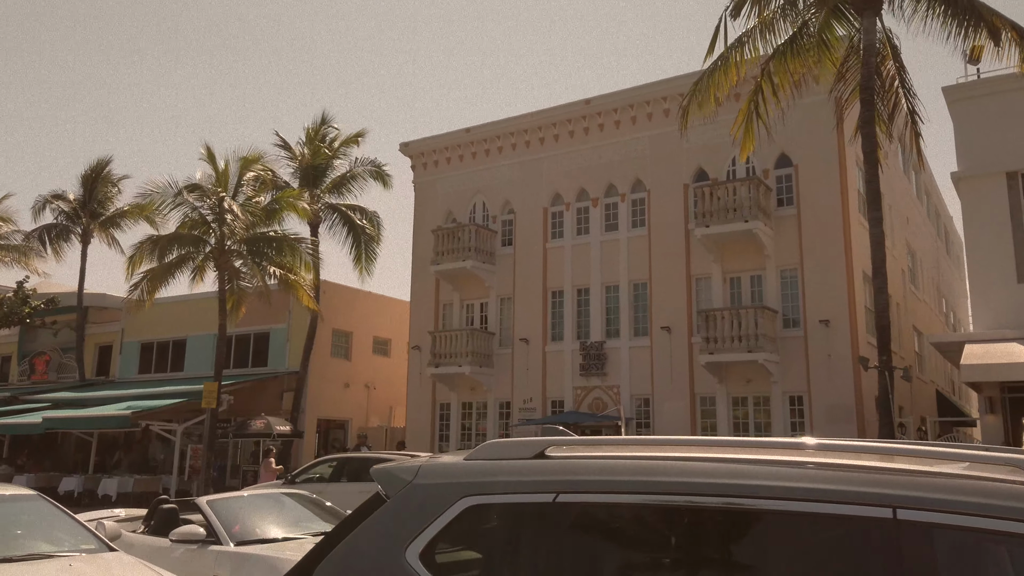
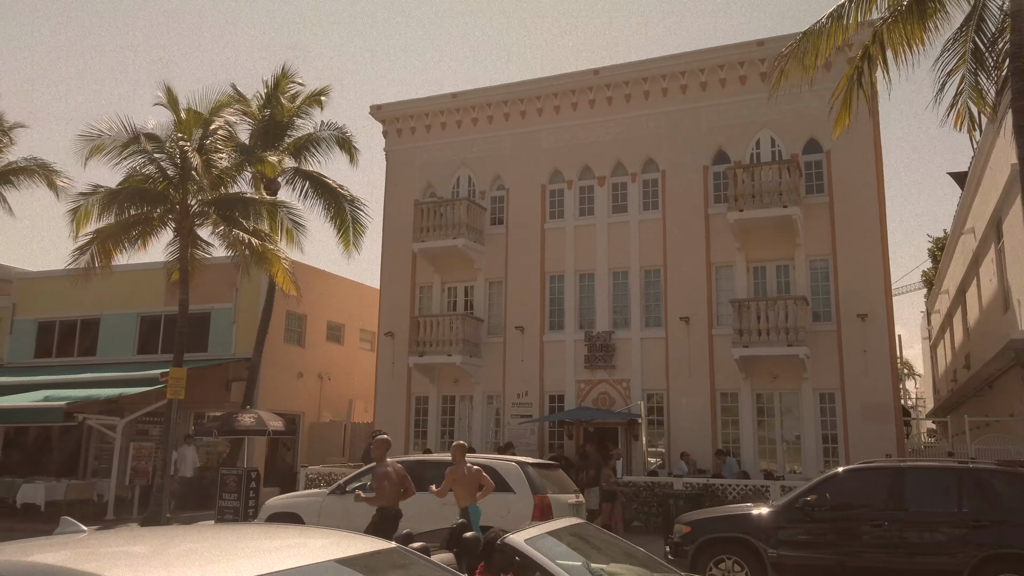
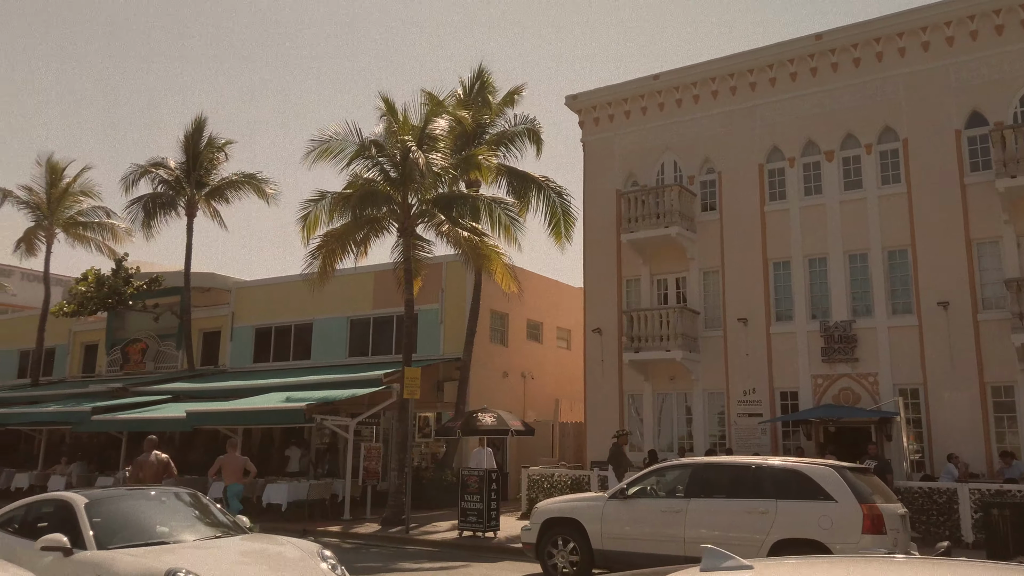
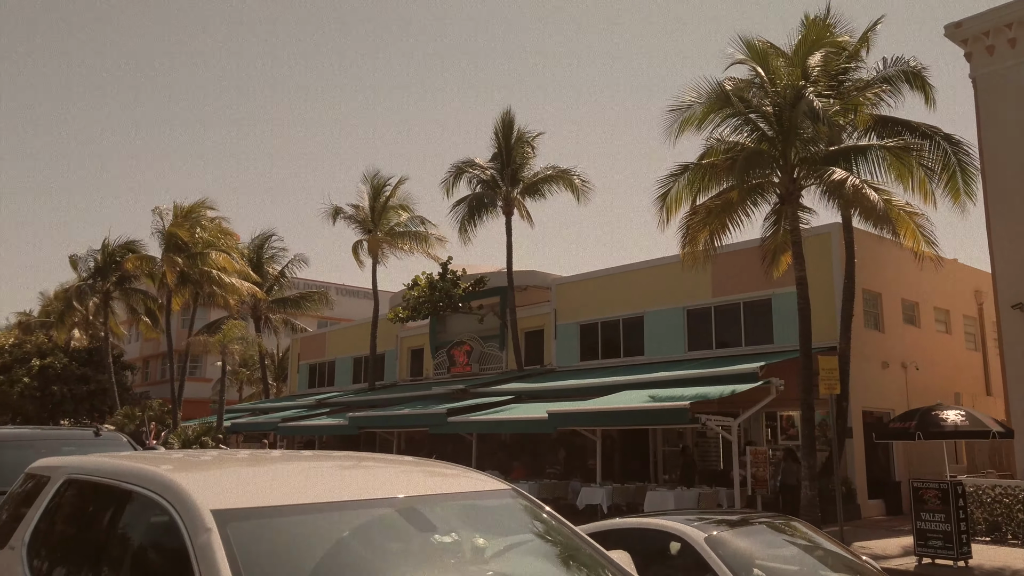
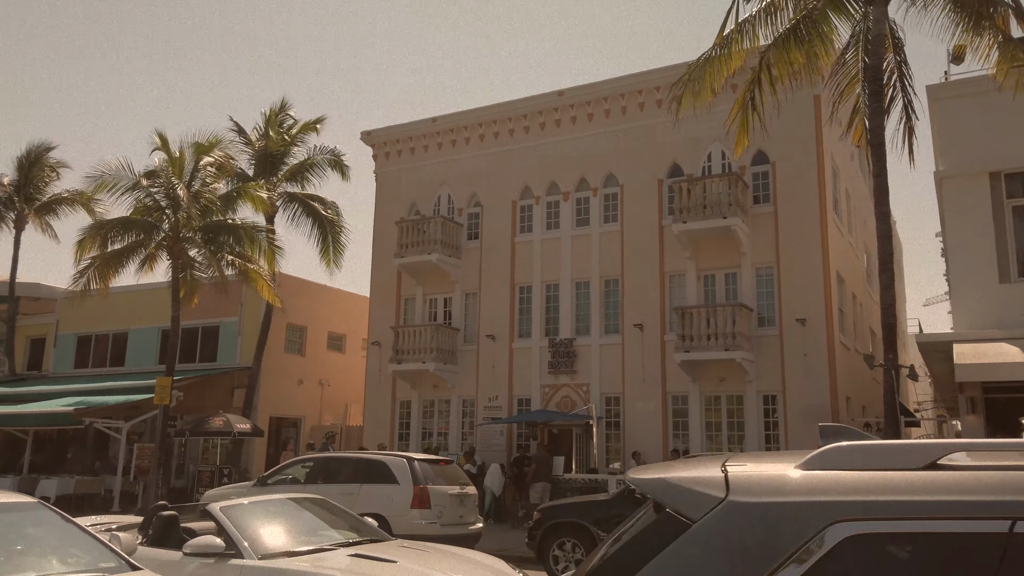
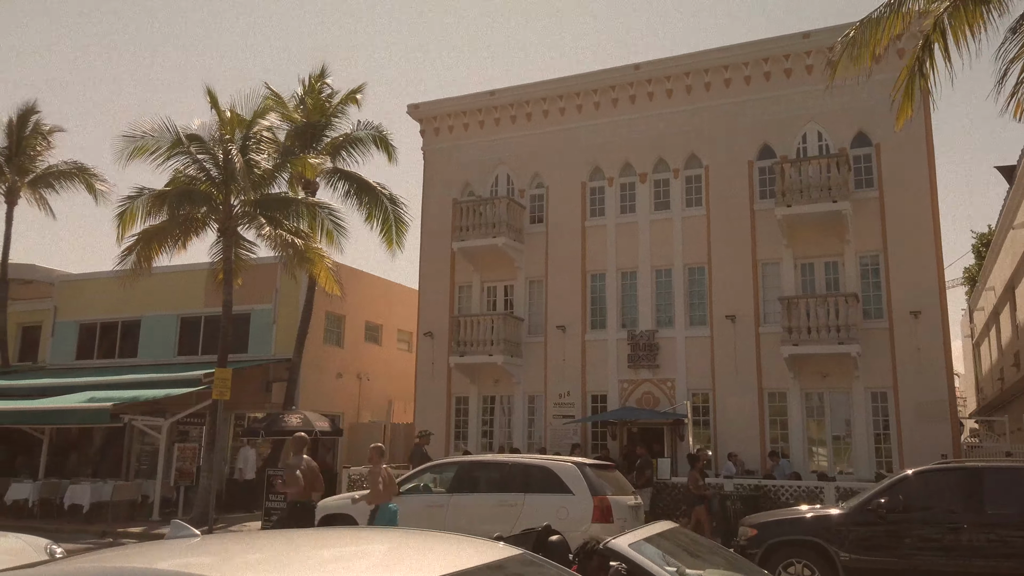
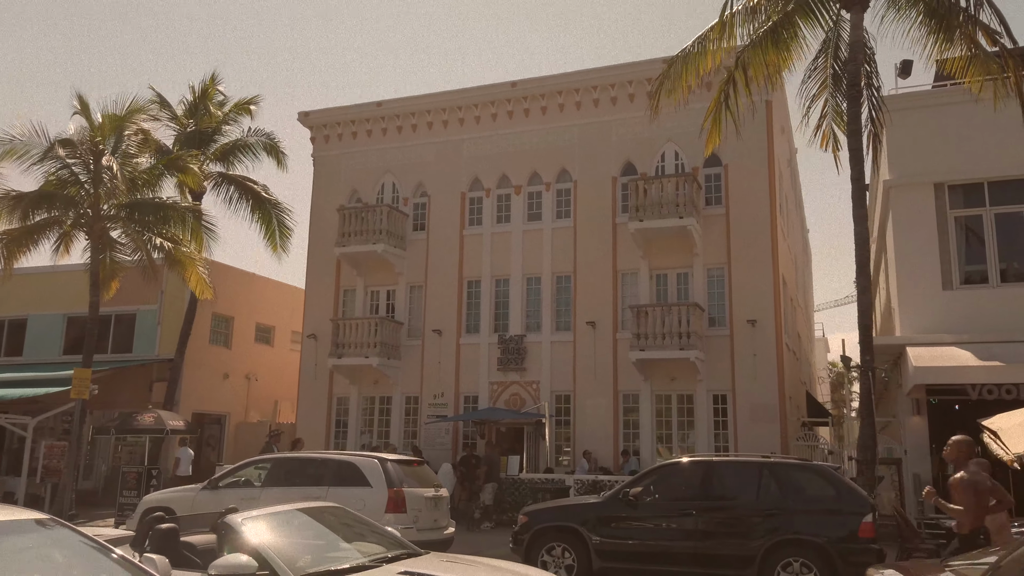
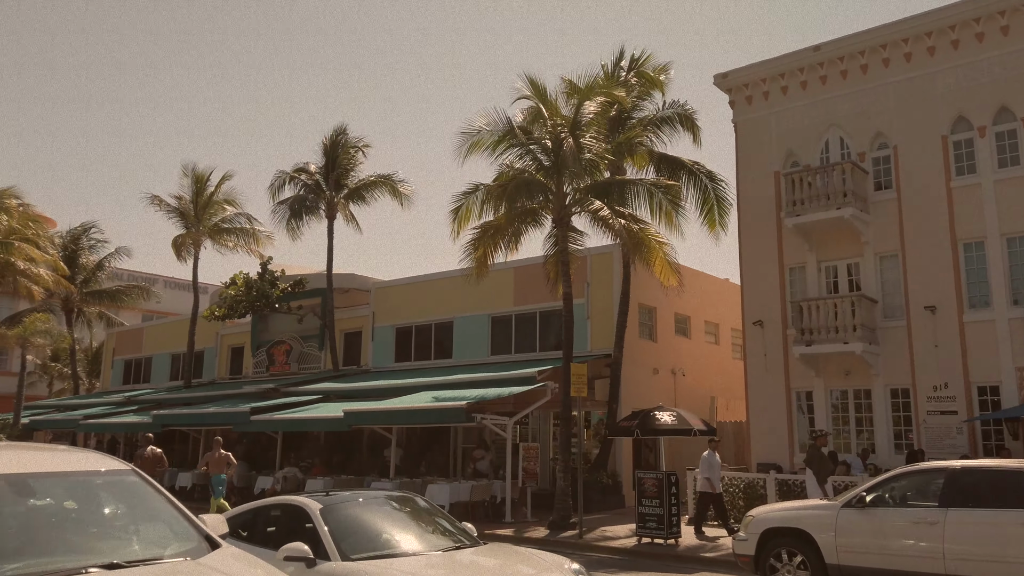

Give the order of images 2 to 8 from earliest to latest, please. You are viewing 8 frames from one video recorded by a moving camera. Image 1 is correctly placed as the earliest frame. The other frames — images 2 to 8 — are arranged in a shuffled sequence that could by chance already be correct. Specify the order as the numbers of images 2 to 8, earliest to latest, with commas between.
5, 7, 2, 6, 3, 8, 4
